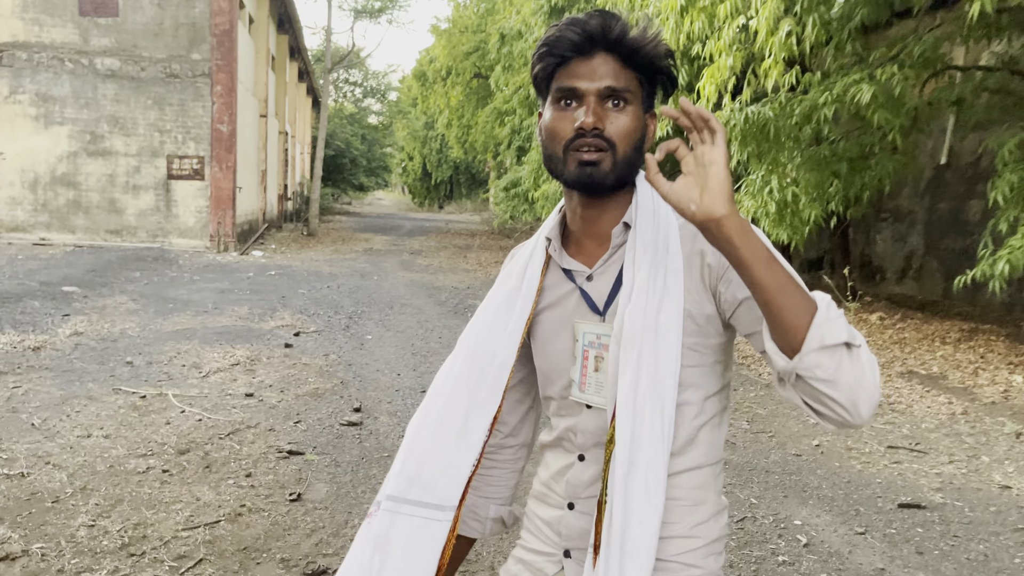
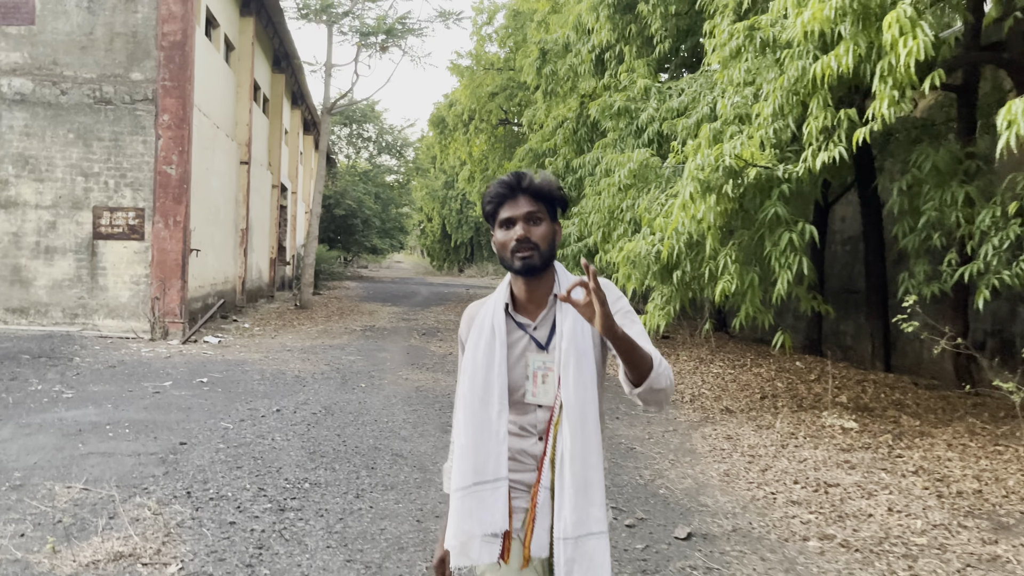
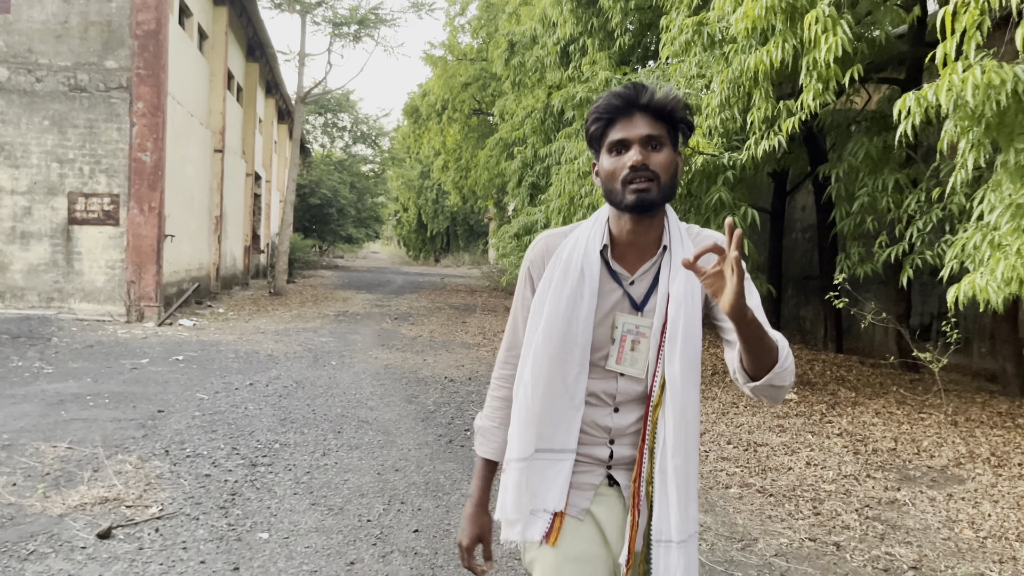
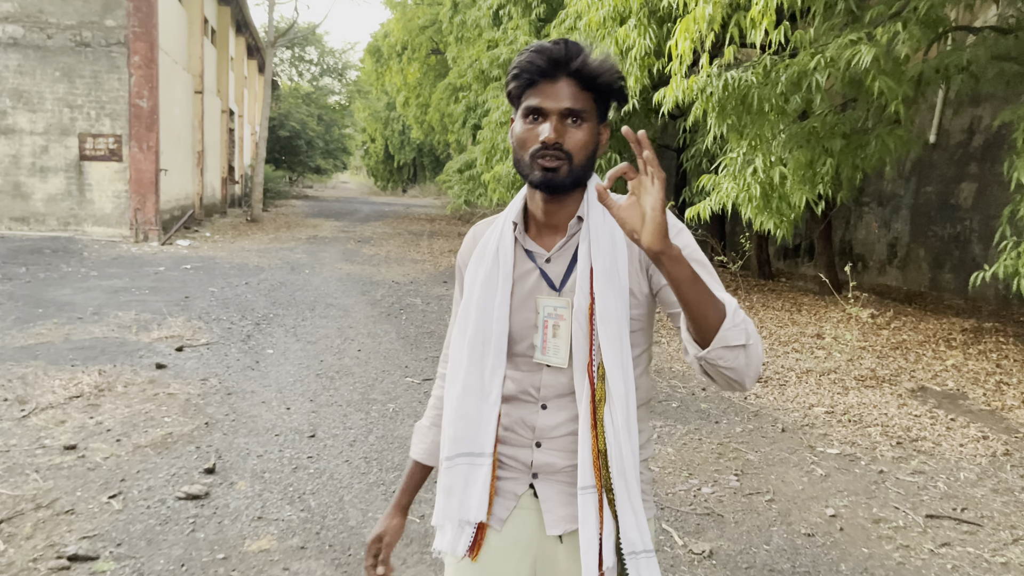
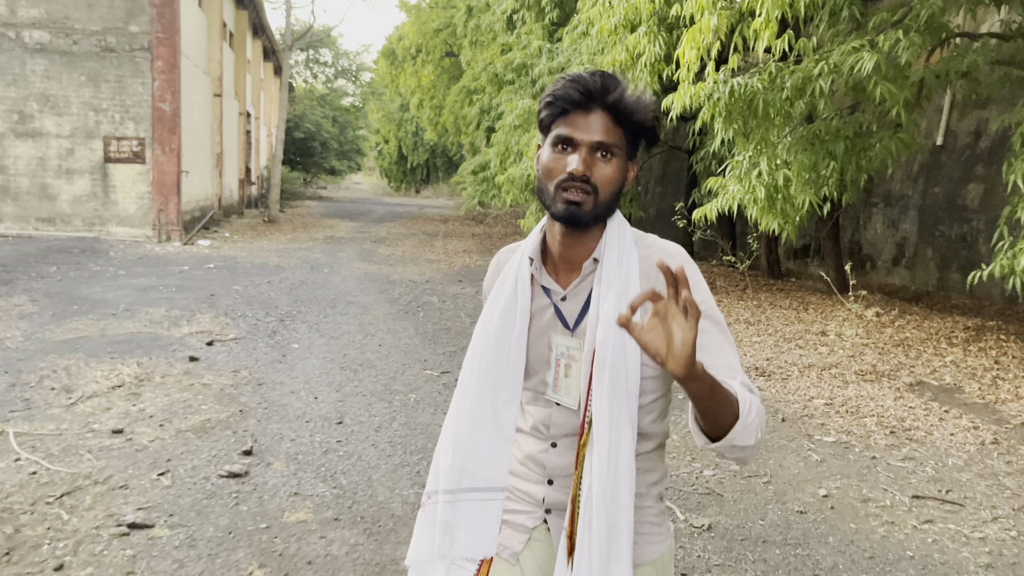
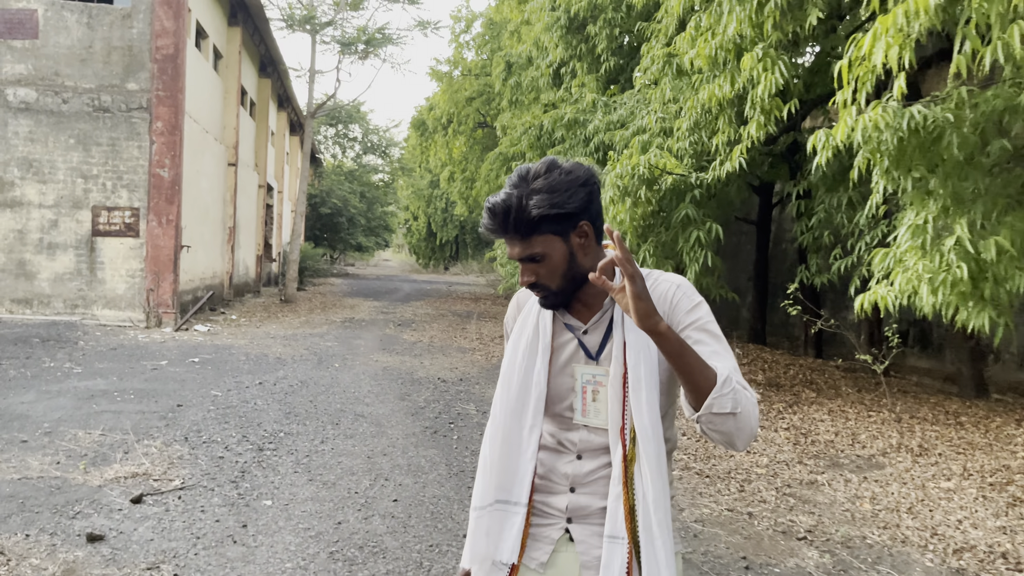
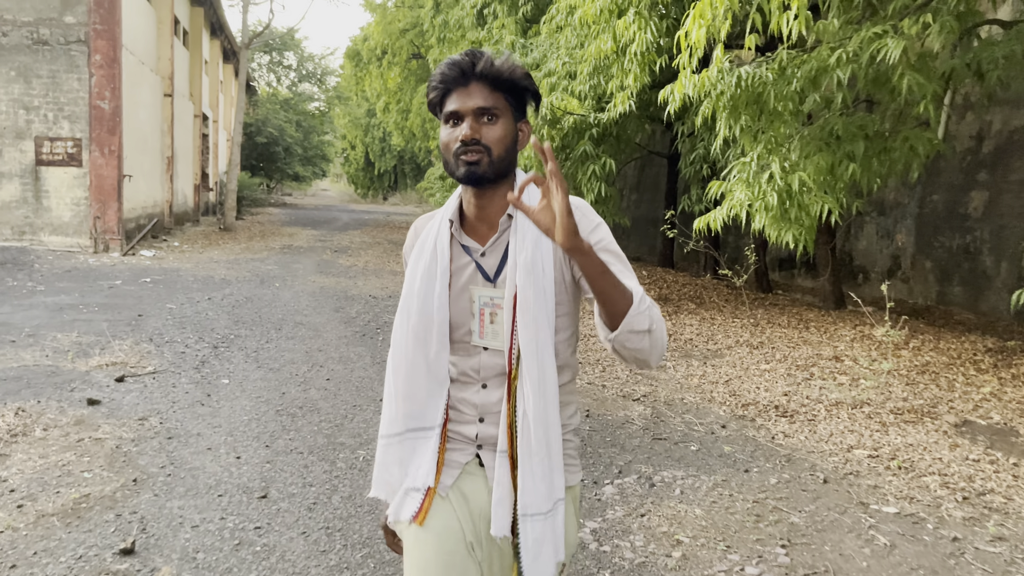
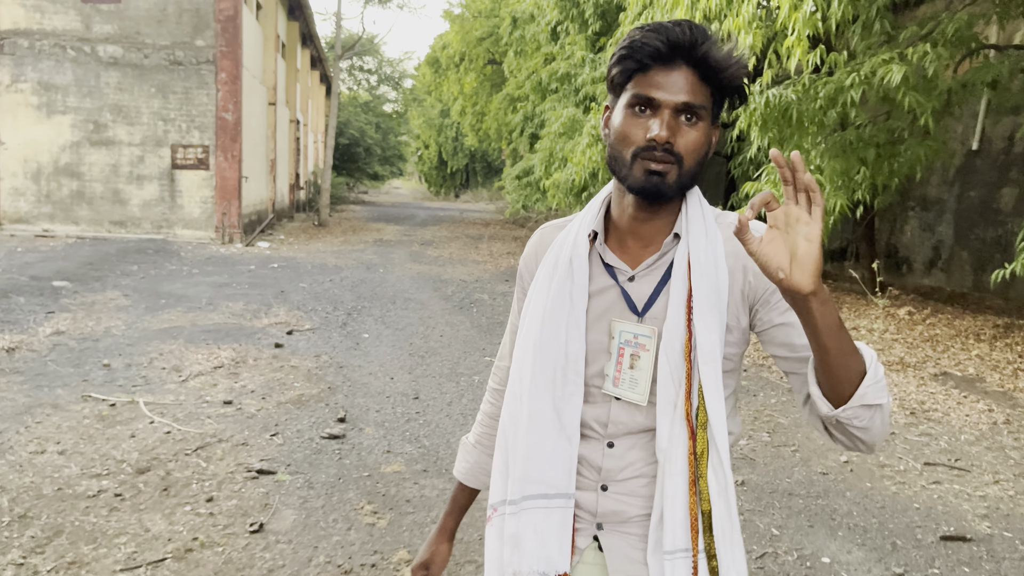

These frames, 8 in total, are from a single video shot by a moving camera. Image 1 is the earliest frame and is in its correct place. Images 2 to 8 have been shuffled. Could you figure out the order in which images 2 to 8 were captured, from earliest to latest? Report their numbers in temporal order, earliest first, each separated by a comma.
8, 5, 4, 7, 6, 3, 2
